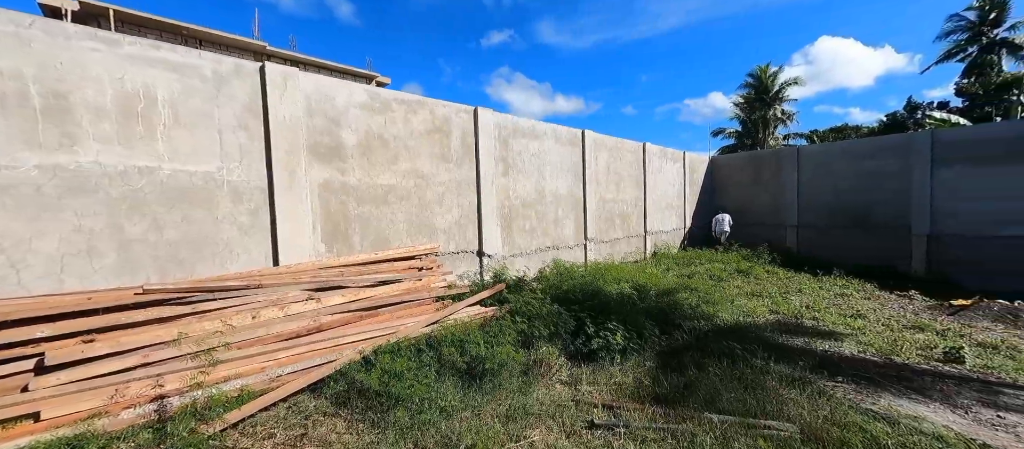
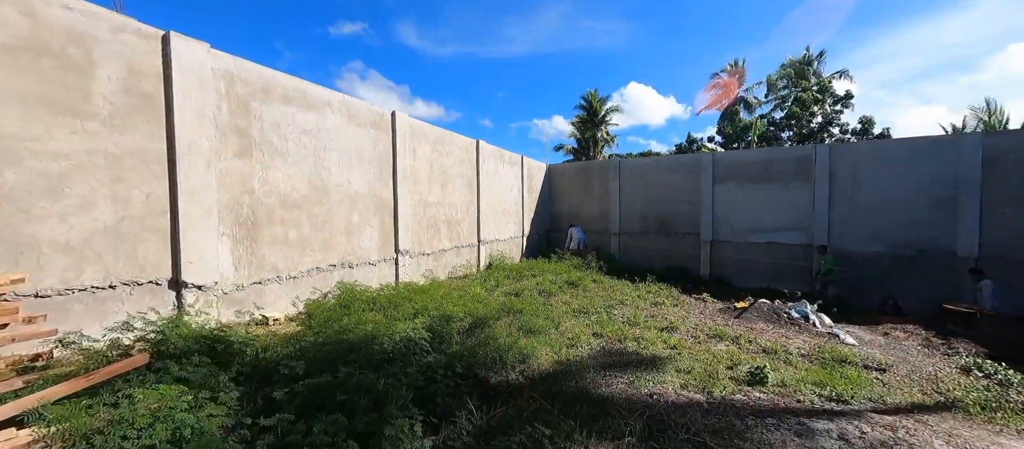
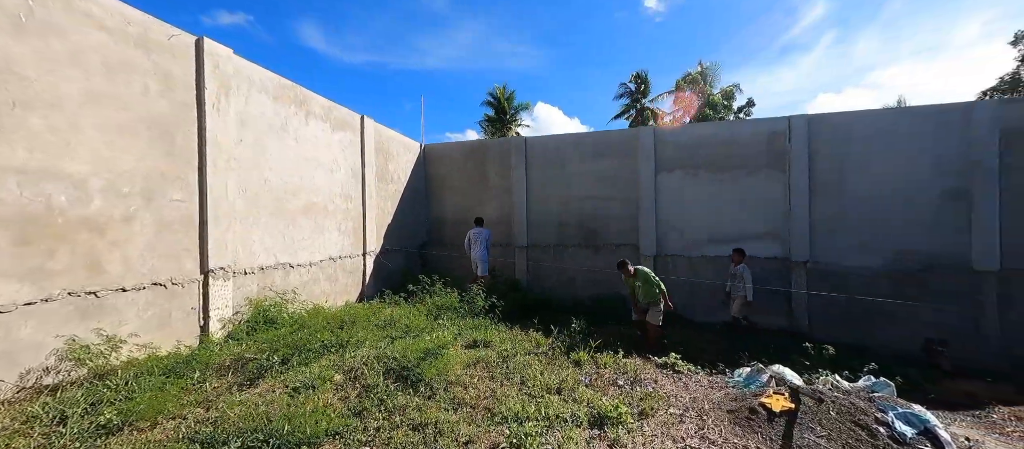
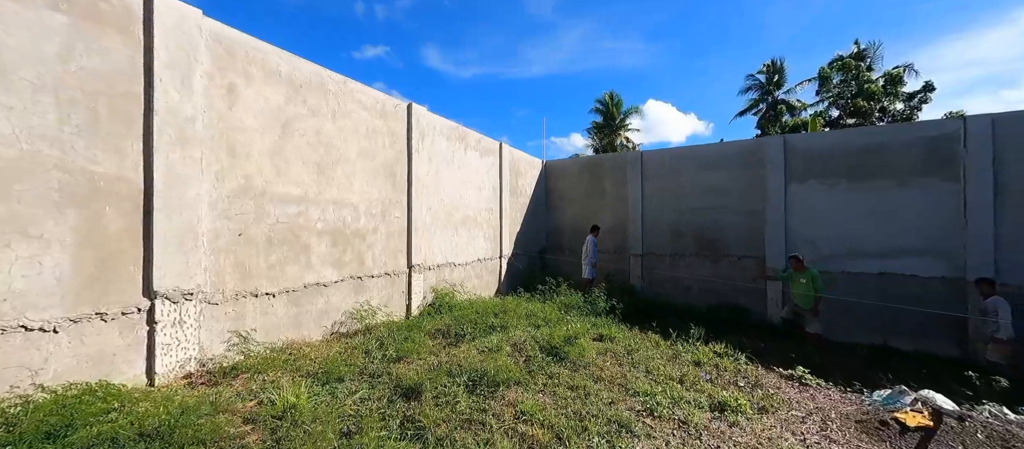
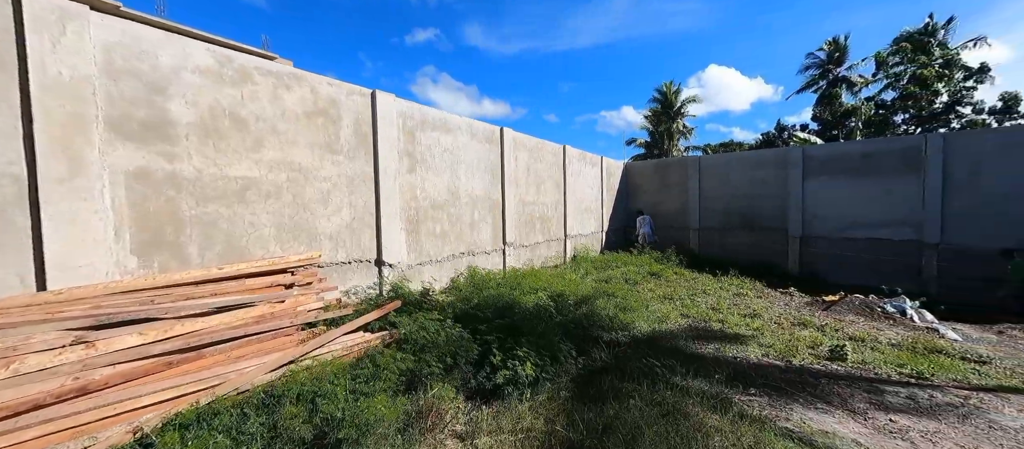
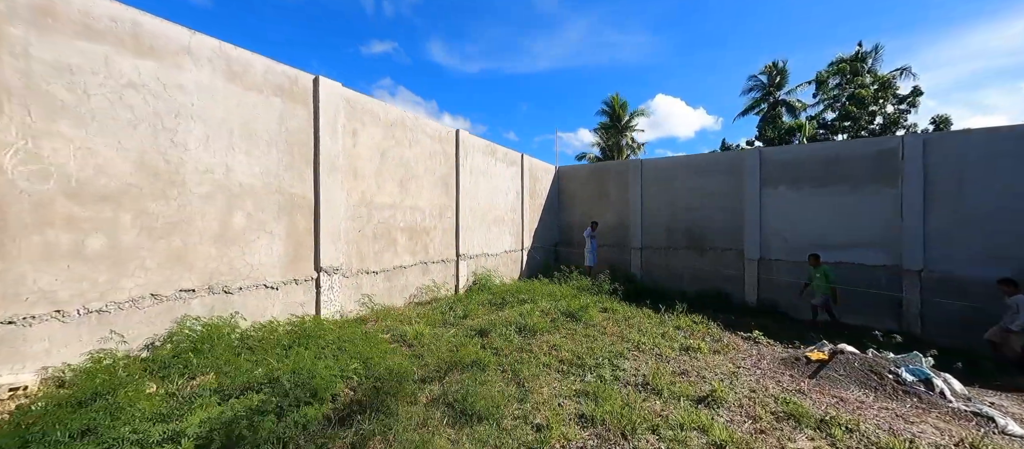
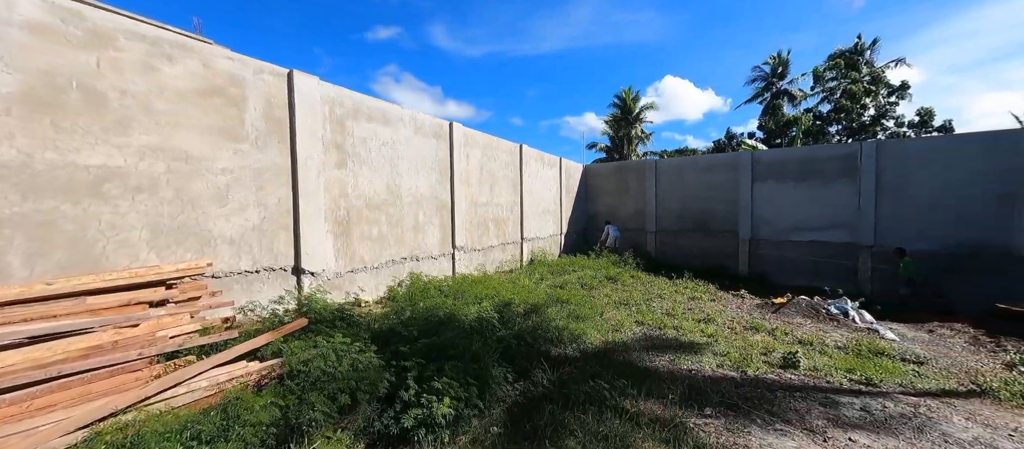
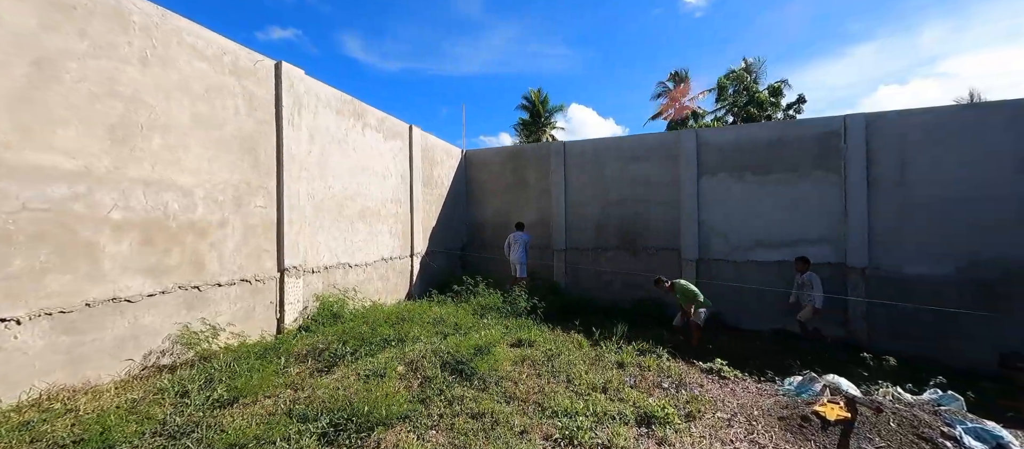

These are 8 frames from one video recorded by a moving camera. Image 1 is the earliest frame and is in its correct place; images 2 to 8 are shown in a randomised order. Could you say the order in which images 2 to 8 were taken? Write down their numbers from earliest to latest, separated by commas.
5, 7, 2, 6, 4, 8, 3
